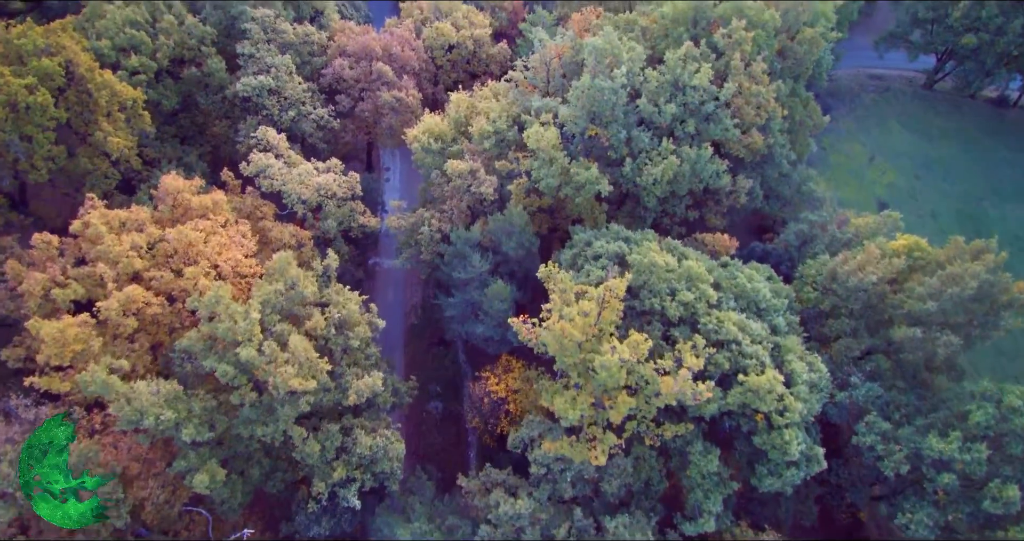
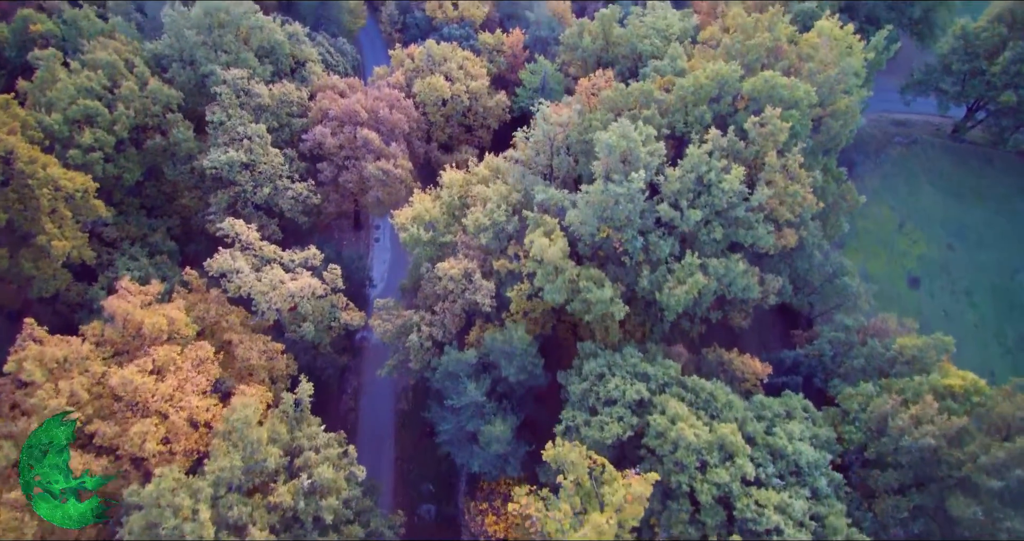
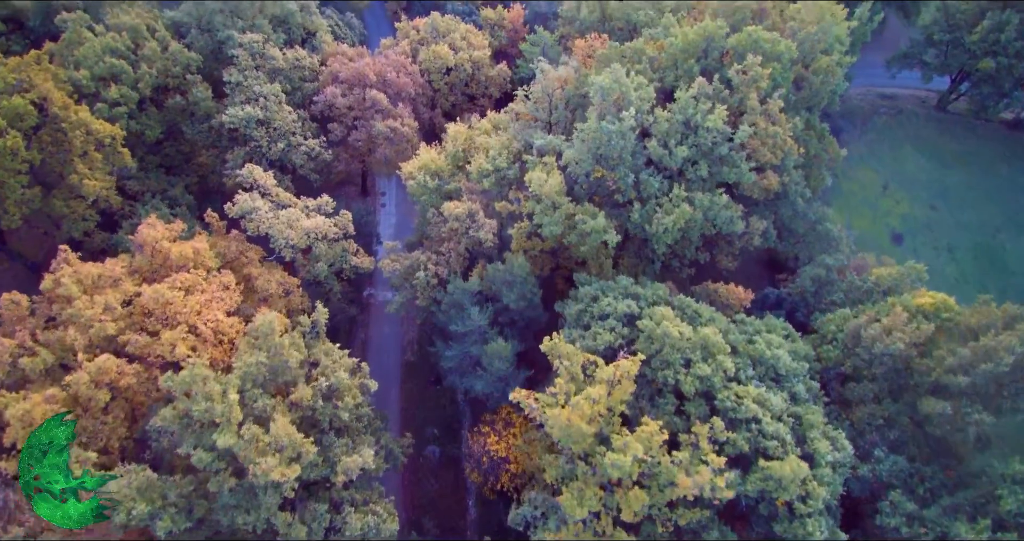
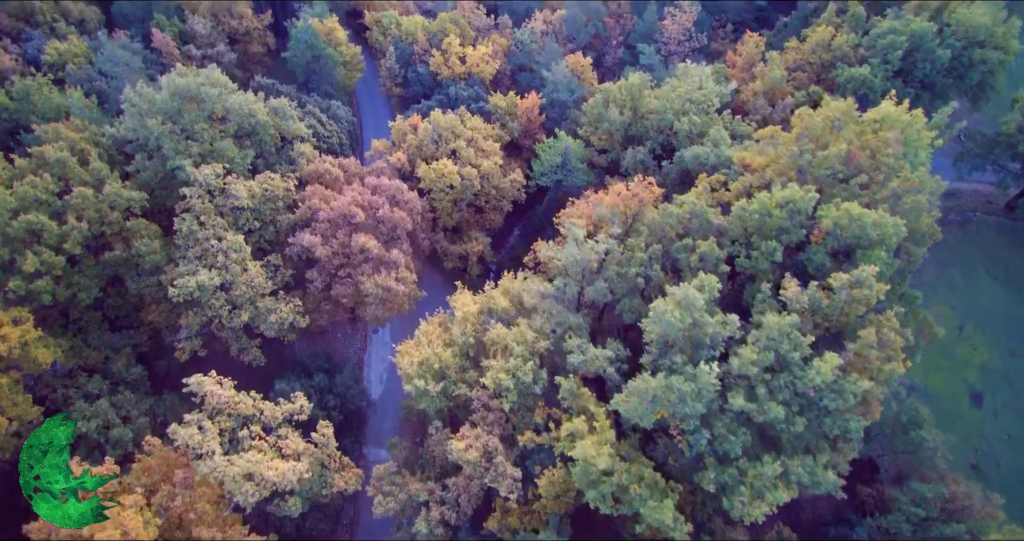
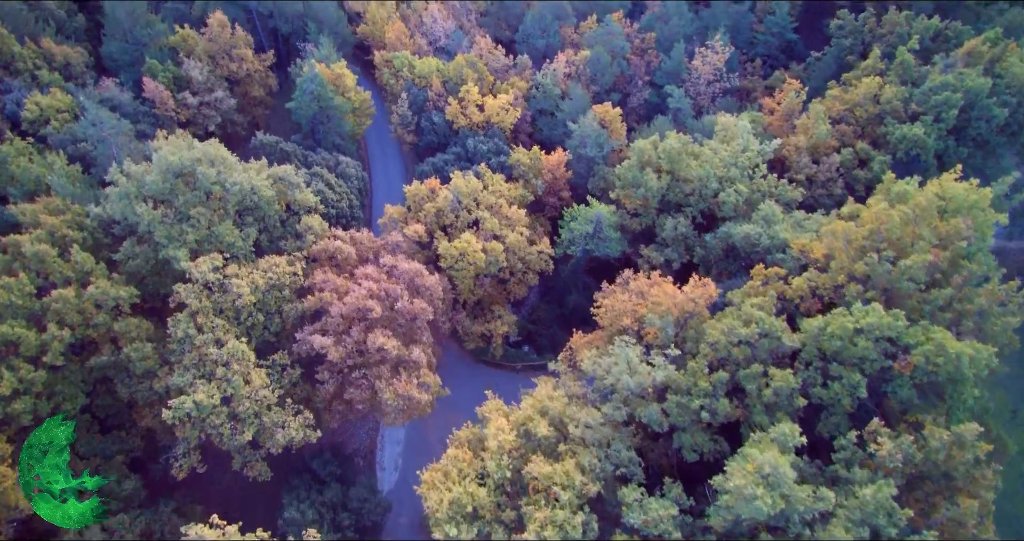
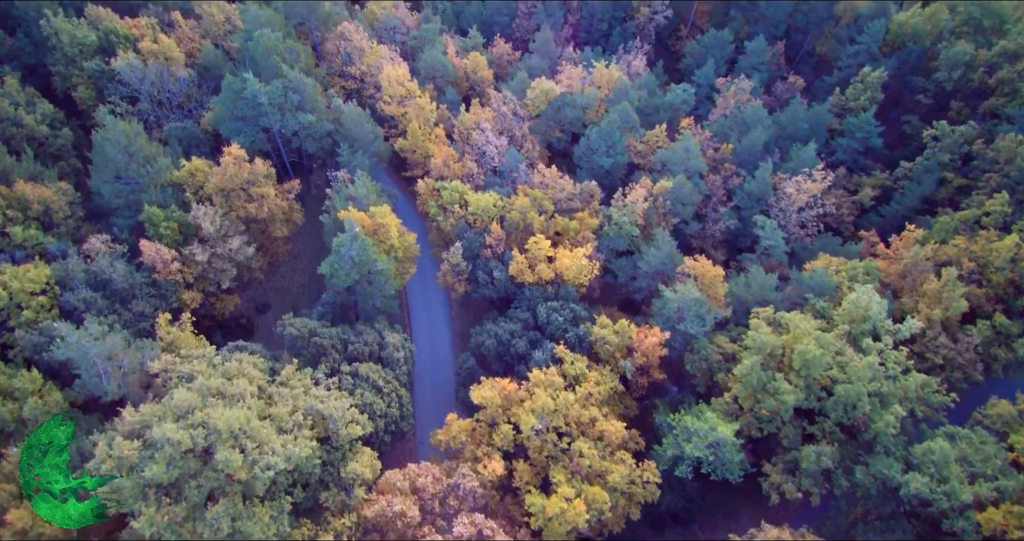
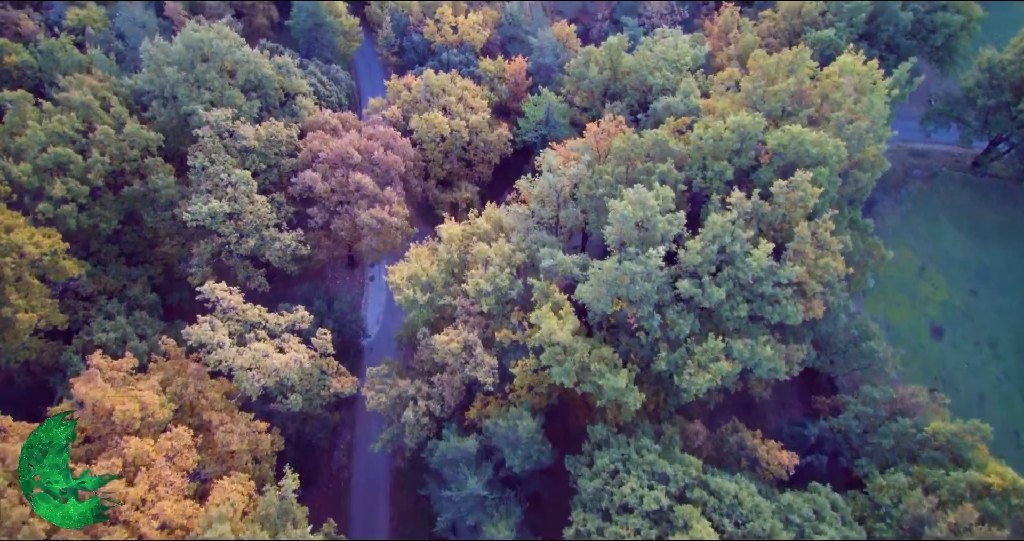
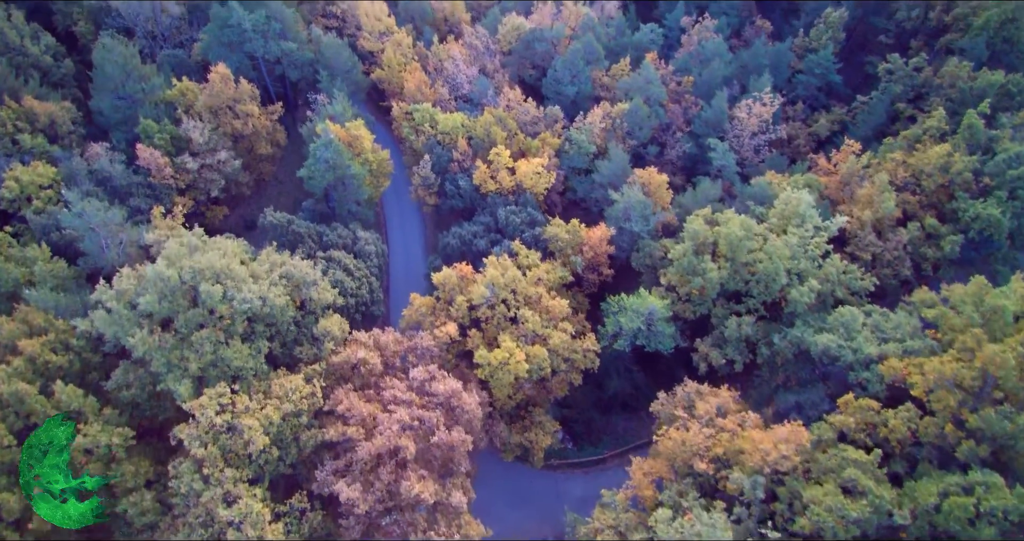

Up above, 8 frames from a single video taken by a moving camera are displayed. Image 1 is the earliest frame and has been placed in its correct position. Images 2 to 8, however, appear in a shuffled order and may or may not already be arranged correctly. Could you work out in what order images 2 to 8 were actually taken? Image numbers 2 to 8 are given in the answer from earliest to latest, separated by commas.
3, 2, 7, 4, 5, 8, 6
